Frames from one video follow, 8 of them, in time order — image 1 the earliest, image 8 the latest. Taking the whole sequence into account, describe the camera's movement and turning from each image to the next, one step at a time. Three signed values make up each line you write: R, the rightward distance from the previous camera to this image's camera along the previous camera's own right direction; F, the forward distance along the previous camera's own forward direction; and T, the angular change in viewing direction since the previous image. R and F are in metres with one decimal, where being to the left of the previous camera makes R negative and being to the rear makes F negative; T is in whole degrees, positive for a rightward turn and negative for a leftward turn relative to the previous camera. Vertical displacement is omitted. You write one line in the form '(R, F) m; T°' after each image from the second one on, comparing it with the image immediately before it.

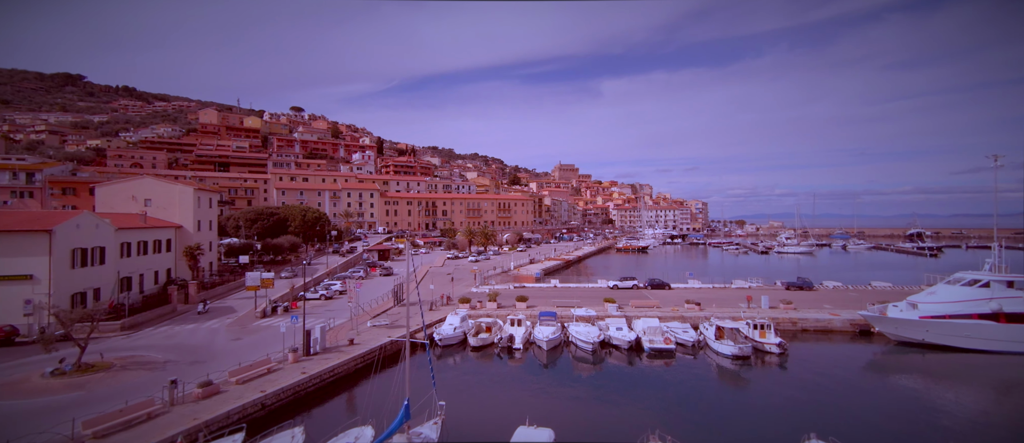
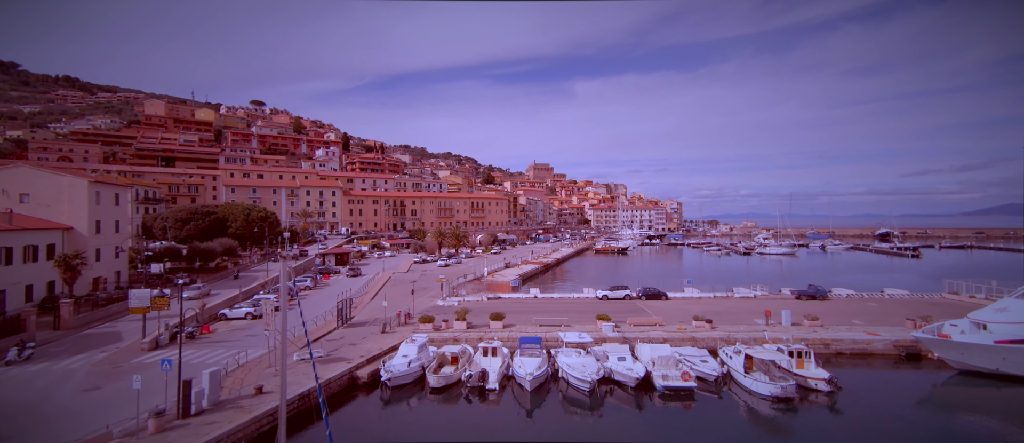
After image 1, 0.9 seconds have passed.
(+0.1, +4.9) m; +4°
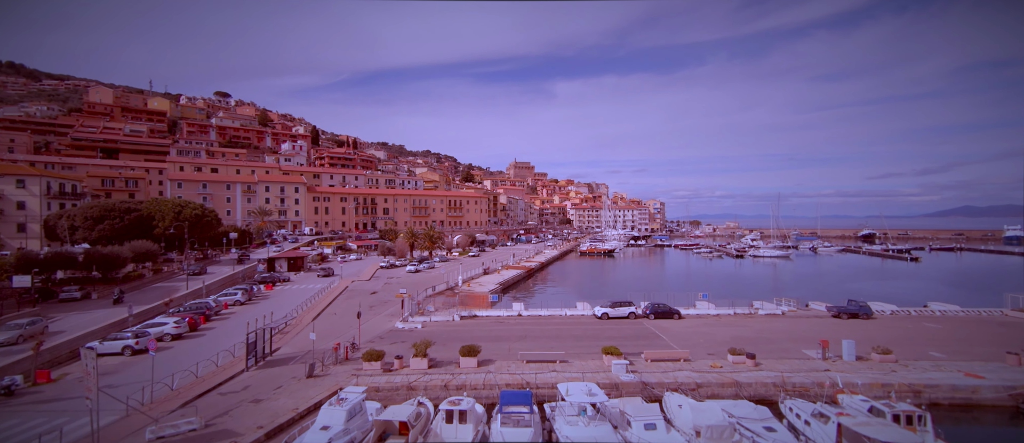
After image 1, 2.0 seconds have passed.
(+0.1, +5.6) m; +3°
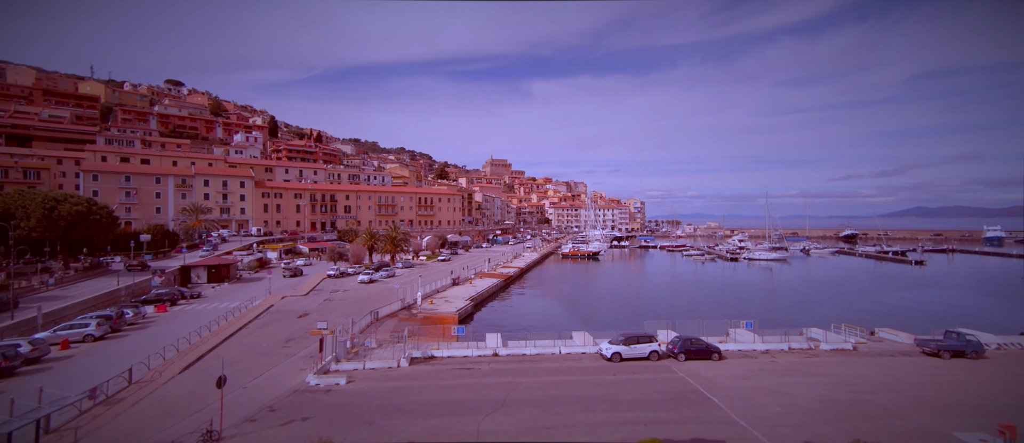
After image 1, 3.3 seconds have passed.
(+0.1, +7.2) m; +3°
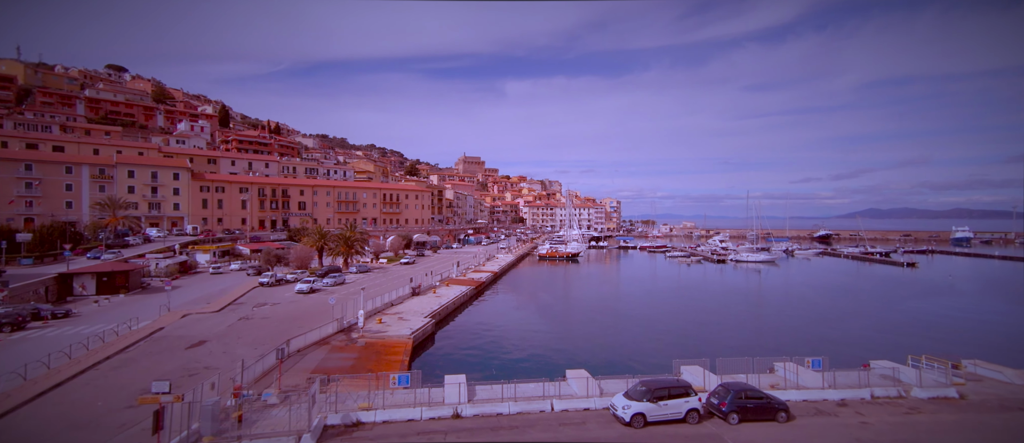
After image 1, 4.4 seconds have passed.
(+0.1, +5.8) m; +4°
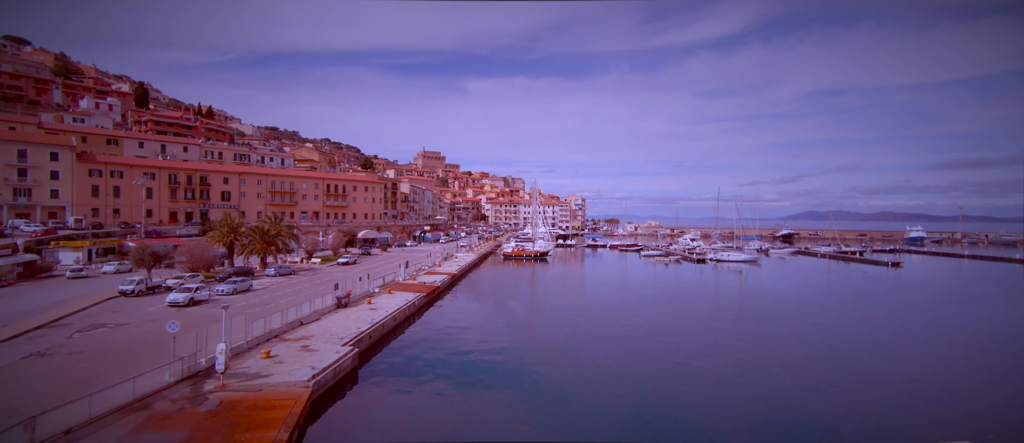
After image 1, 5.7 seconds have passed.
(-0.1, +7.3) m; +5°
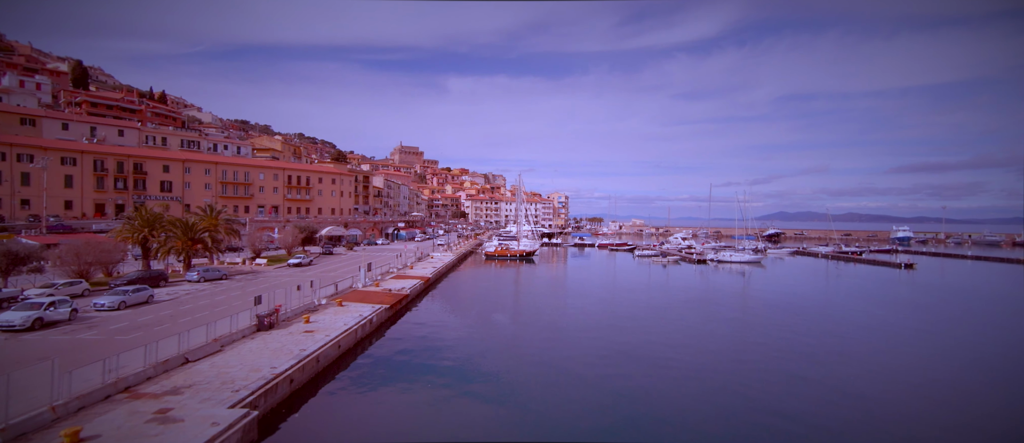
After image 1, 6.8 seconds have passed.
(-0.5, +6.0) m; +3°
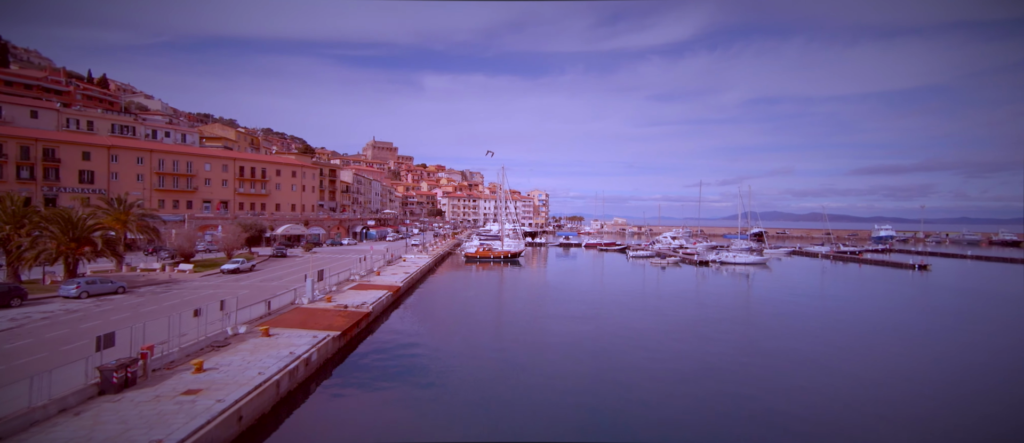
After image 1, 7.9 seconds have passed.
(-0.9, +5.8) m; +3°
